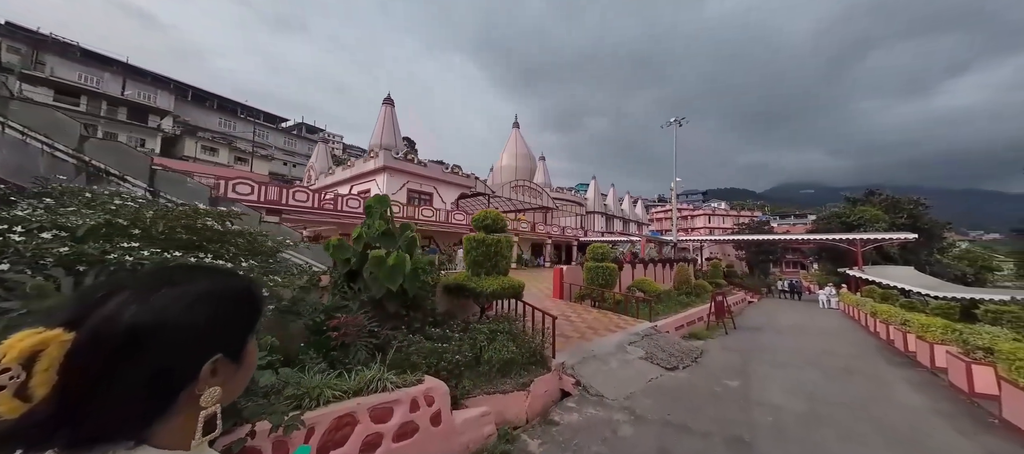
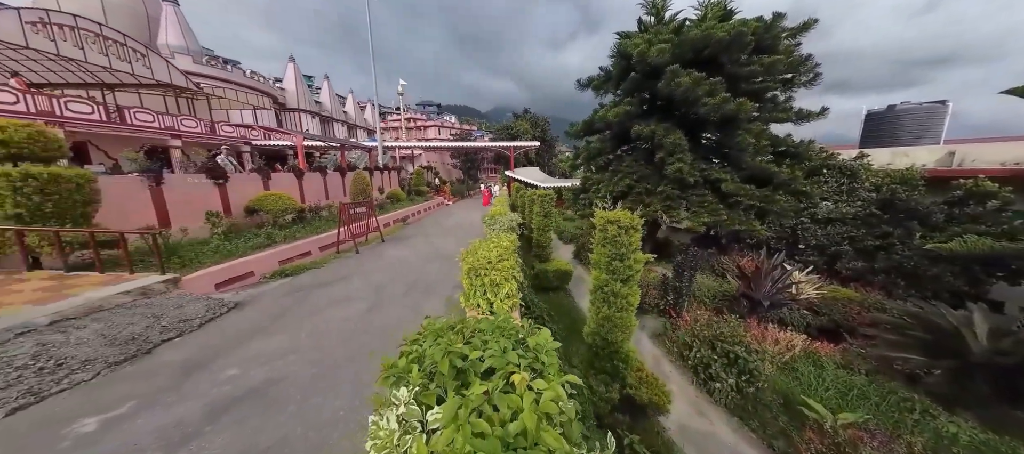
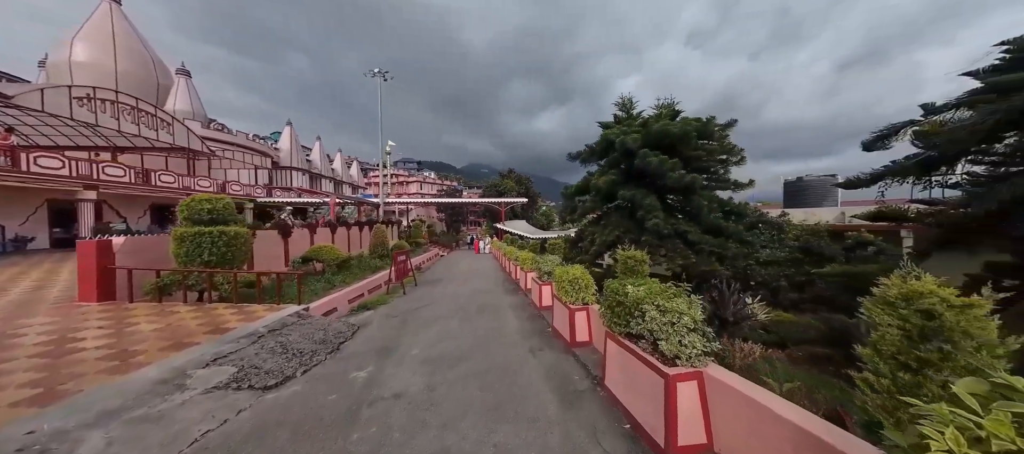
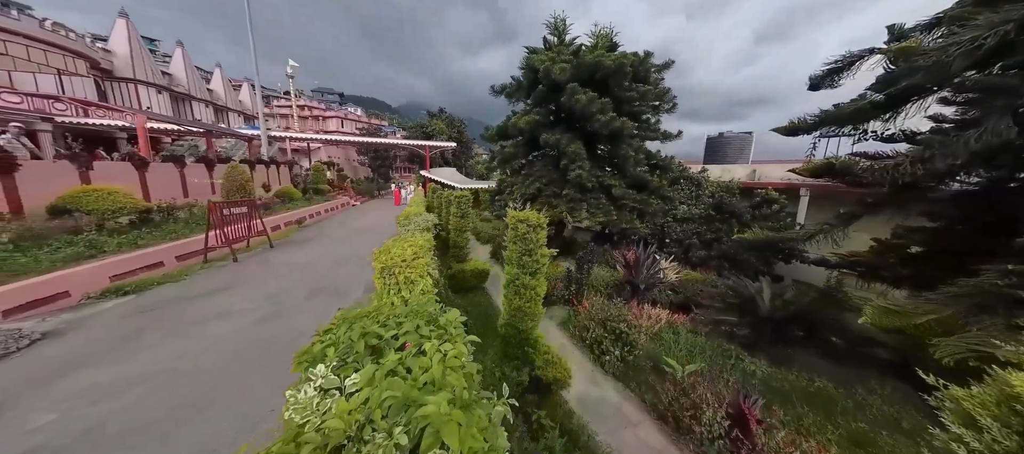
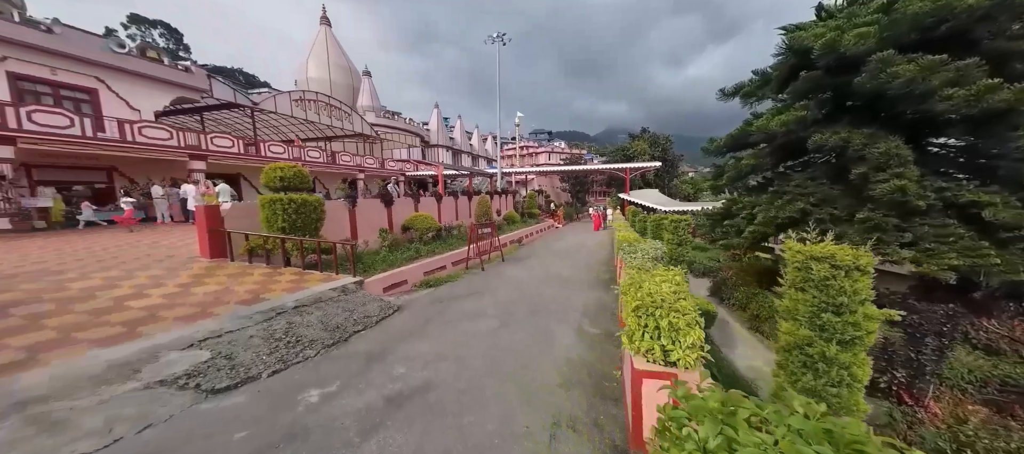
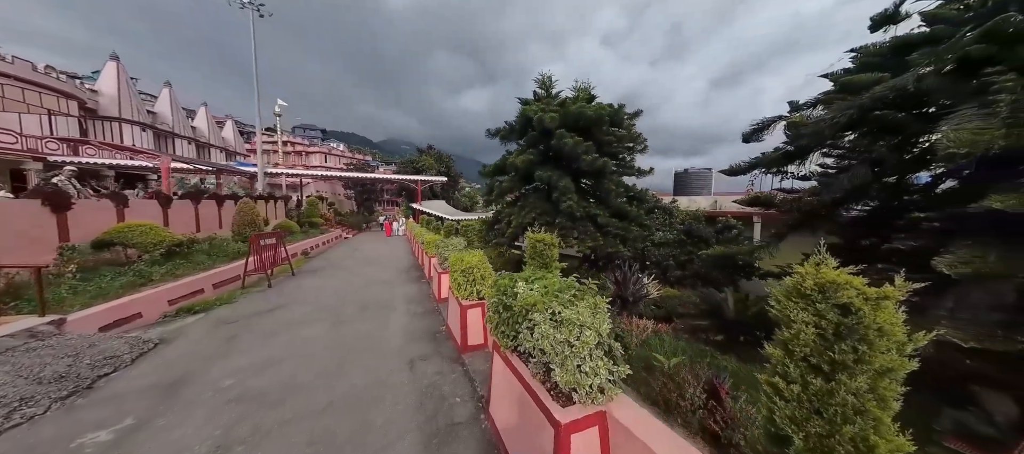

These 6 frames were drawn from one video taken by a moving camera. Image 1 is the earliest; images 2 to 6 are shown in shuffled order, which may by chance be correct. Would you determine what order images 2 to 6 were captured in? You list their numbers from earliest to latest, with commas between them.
3, 6, 4, 2, 5
